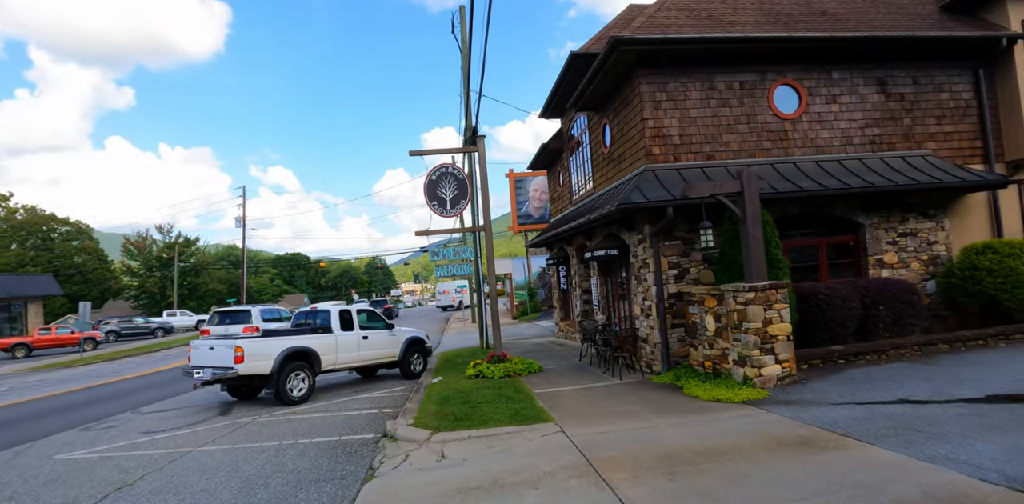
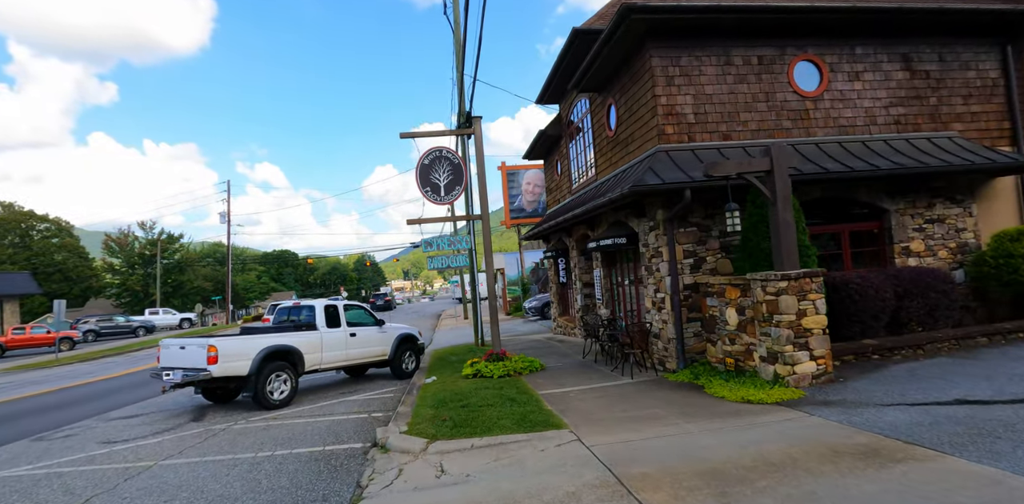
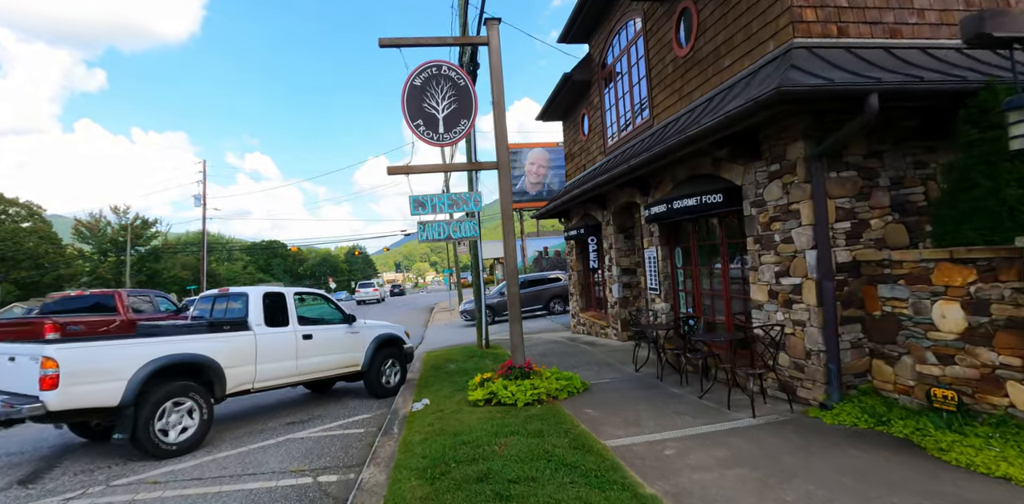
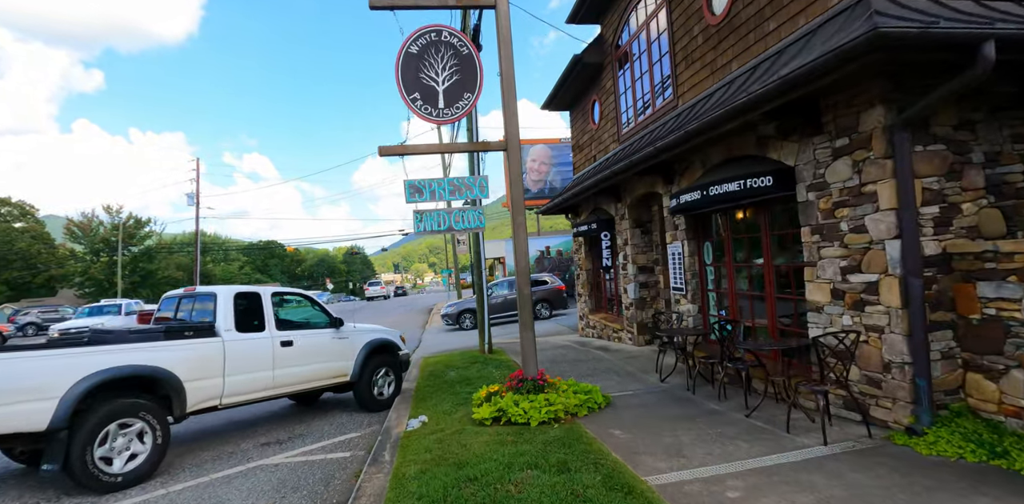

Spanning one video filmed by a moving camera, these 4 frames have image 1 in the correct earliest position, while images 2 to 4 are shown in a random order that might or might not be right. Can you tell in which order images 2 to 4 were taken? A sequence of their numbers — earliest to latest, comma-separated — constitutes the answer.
2, 3, 4
